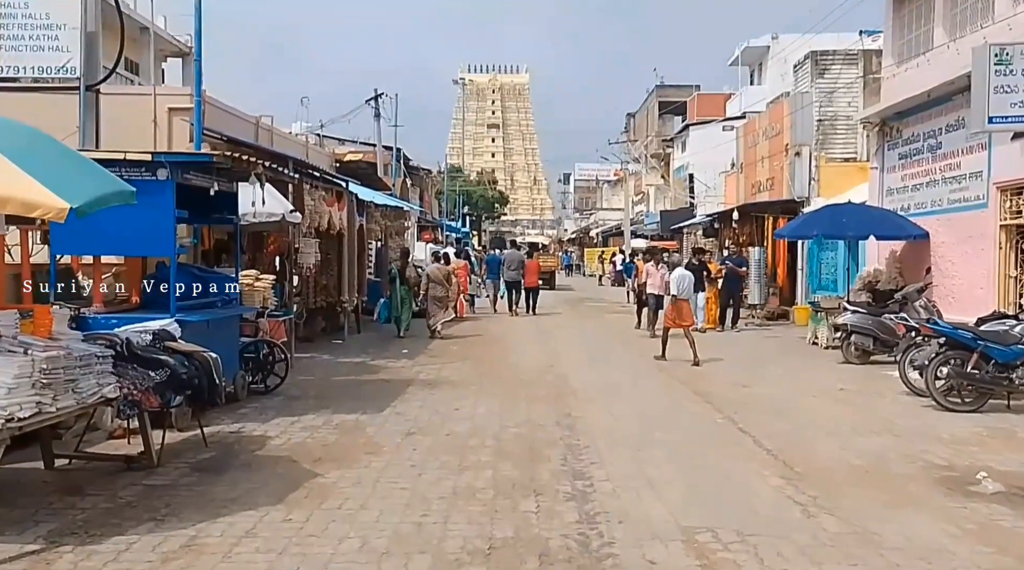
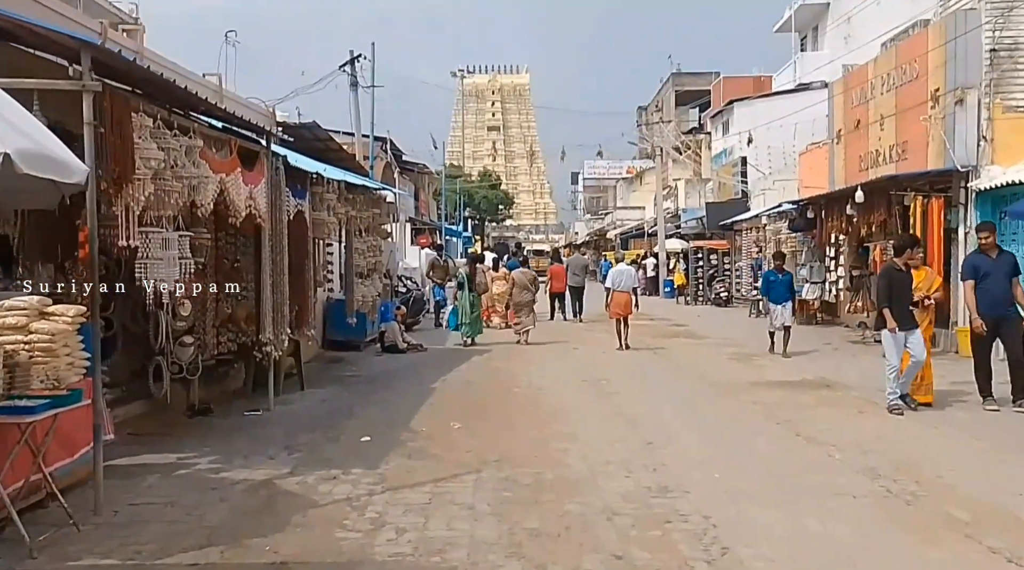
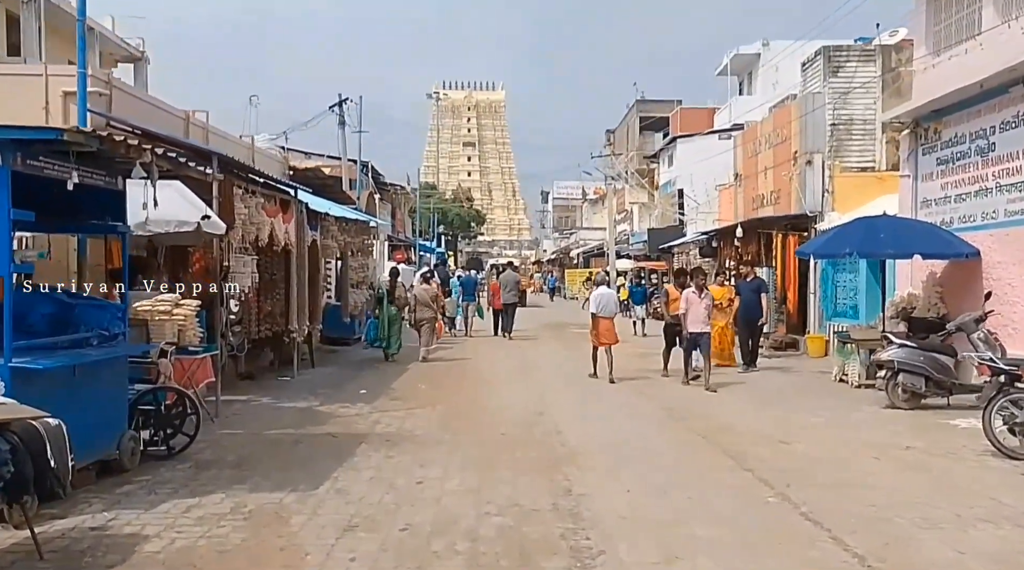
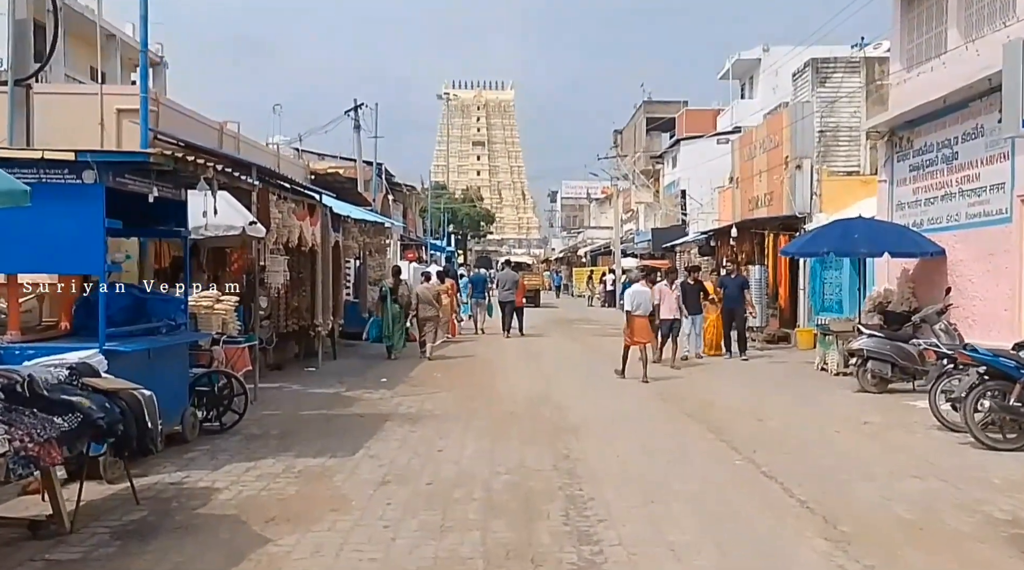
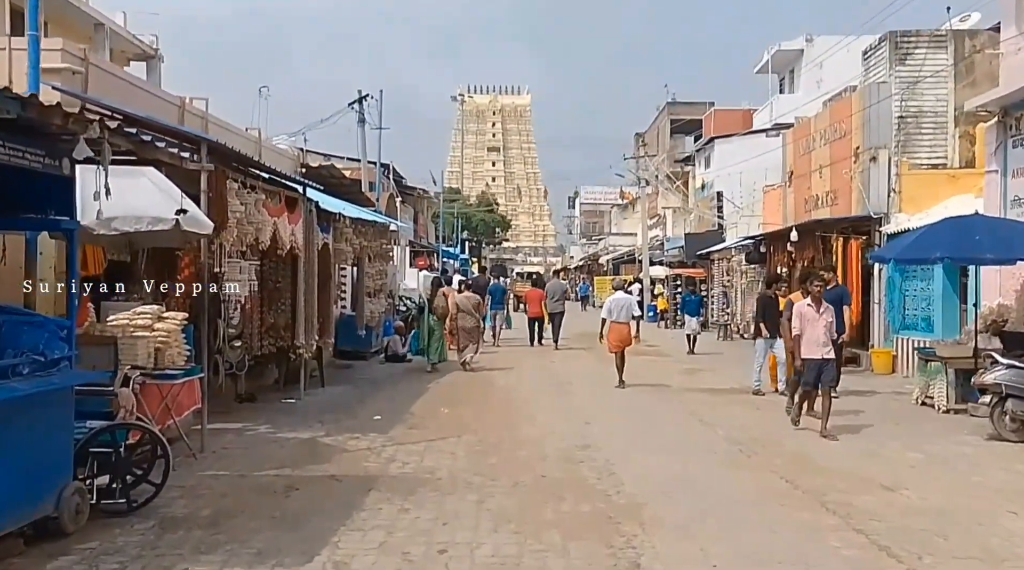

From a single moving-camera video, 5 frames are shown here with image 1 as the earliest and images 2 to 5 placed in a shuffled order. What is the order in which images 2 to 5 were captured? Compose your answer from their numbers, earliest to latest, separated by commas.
4, 3, 5, 2
